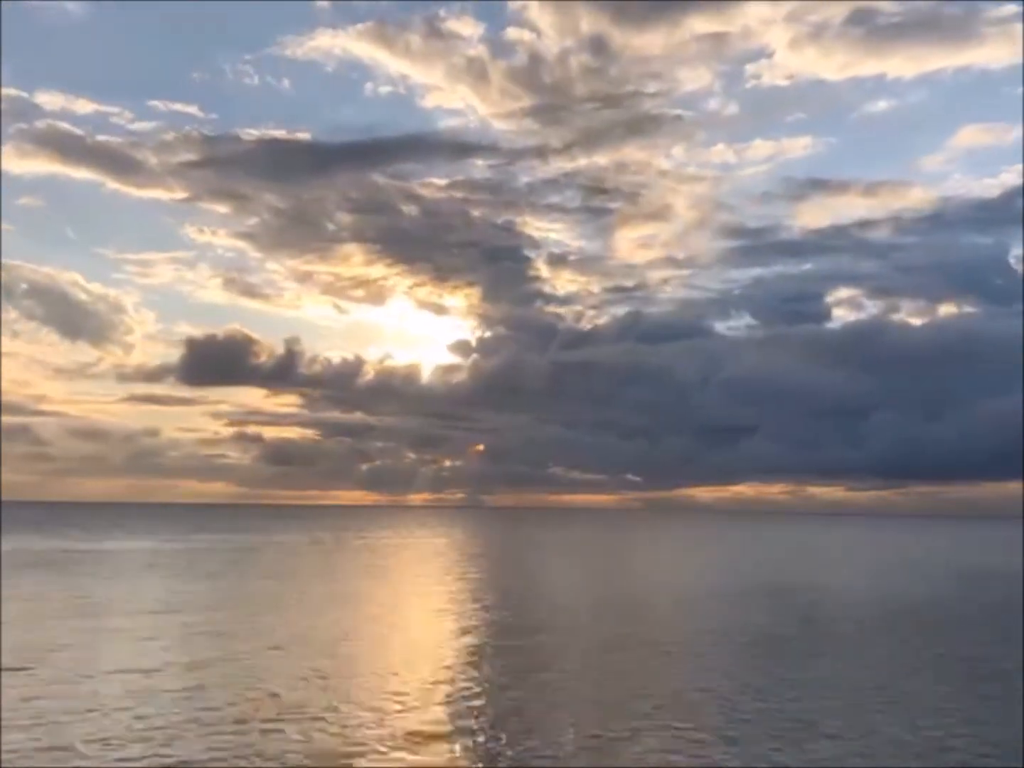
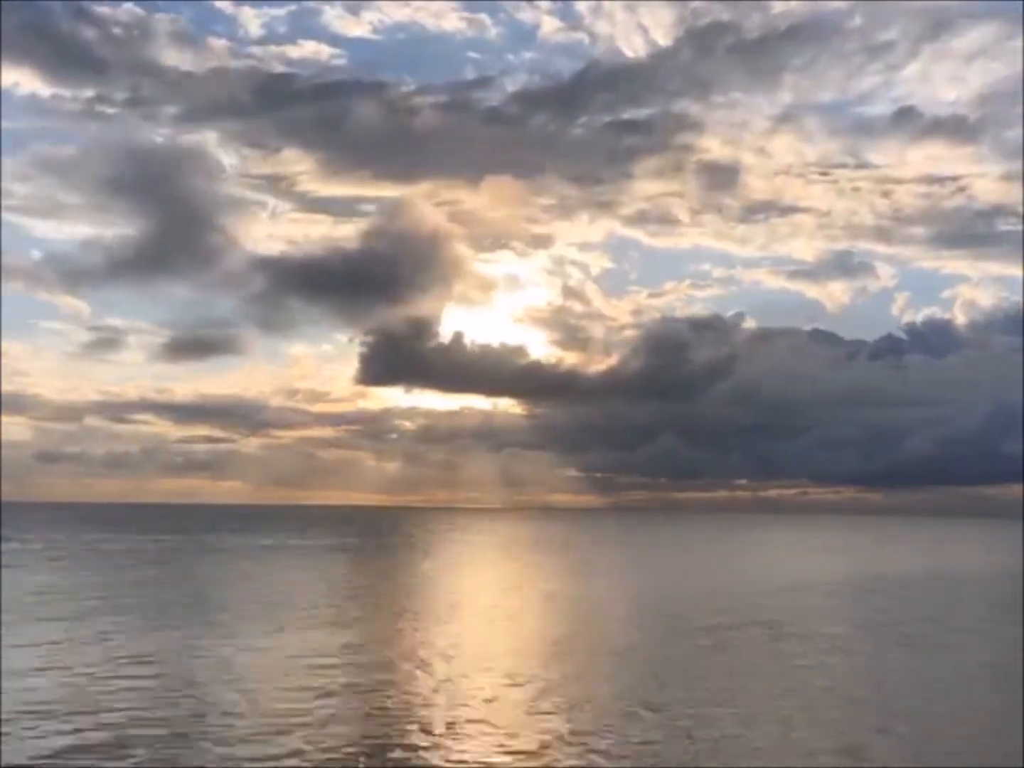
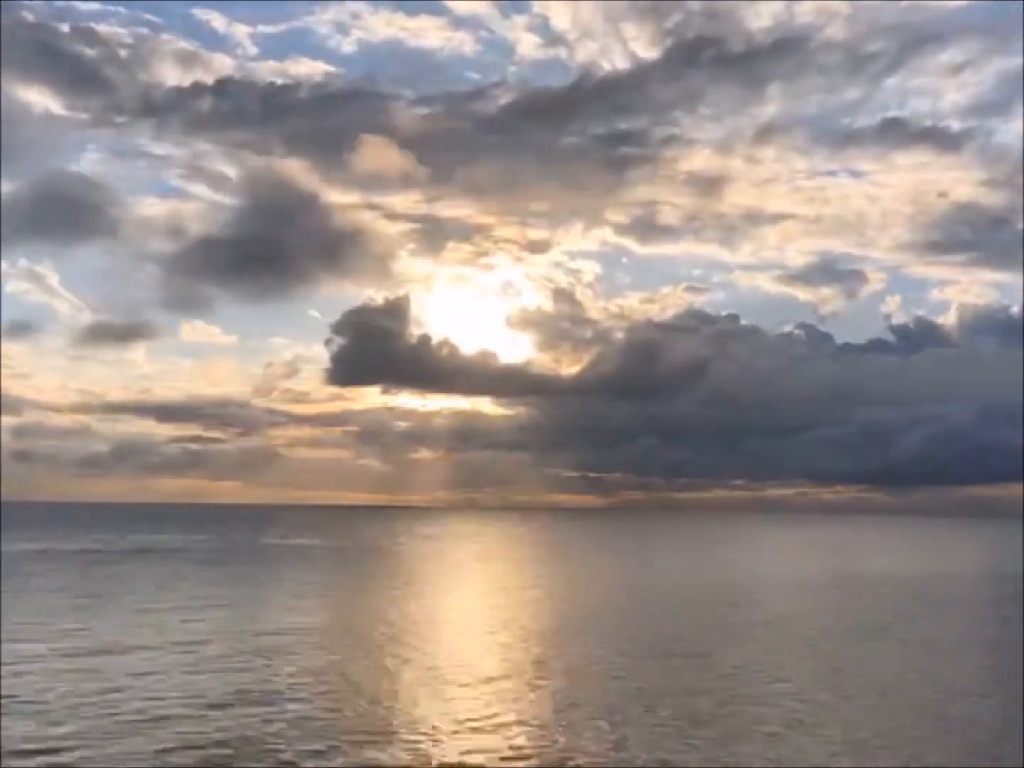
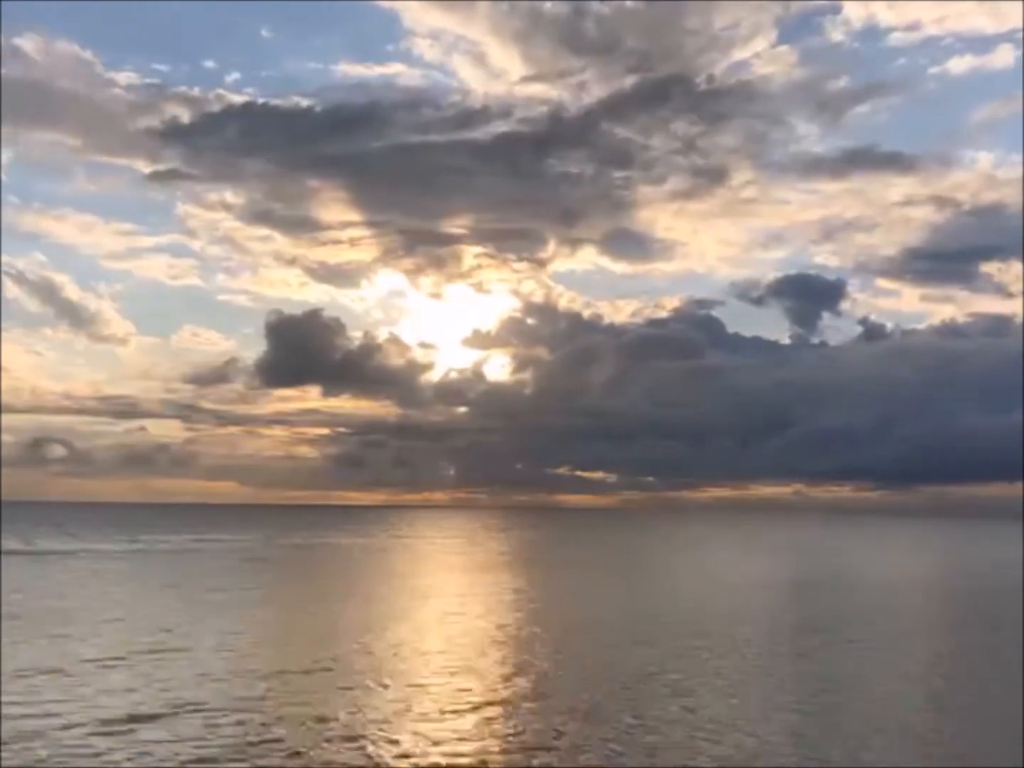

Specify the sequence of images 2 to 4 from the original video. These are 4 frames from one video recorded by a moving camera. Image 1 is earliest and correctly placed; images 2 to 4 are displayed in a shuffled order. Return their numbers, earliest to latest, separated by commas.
4, 3, 2
